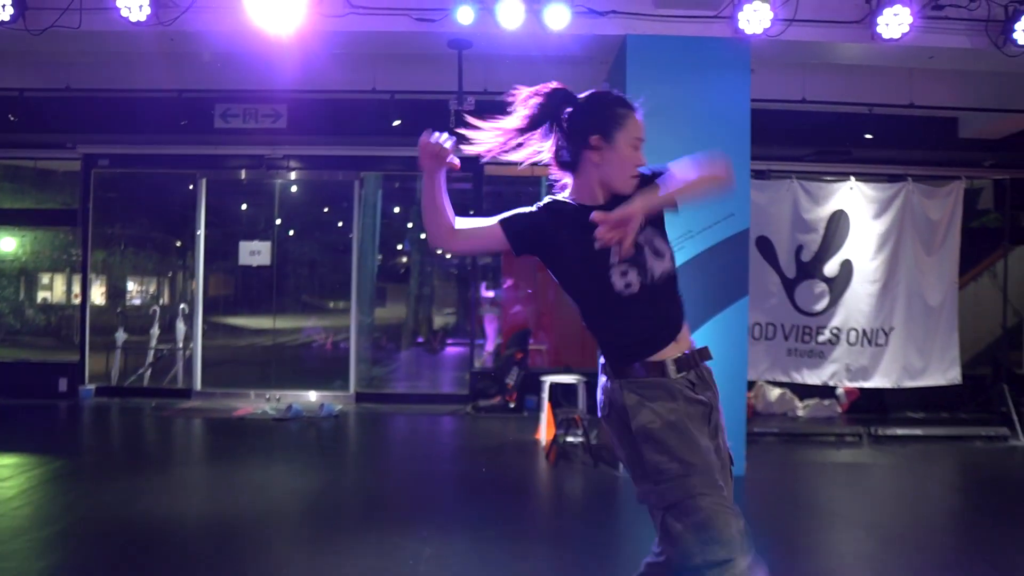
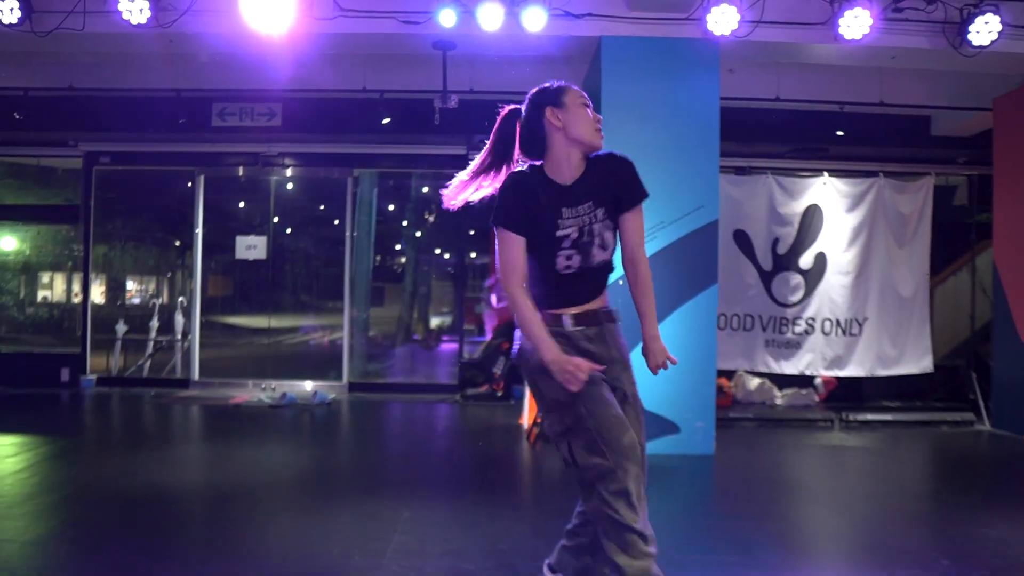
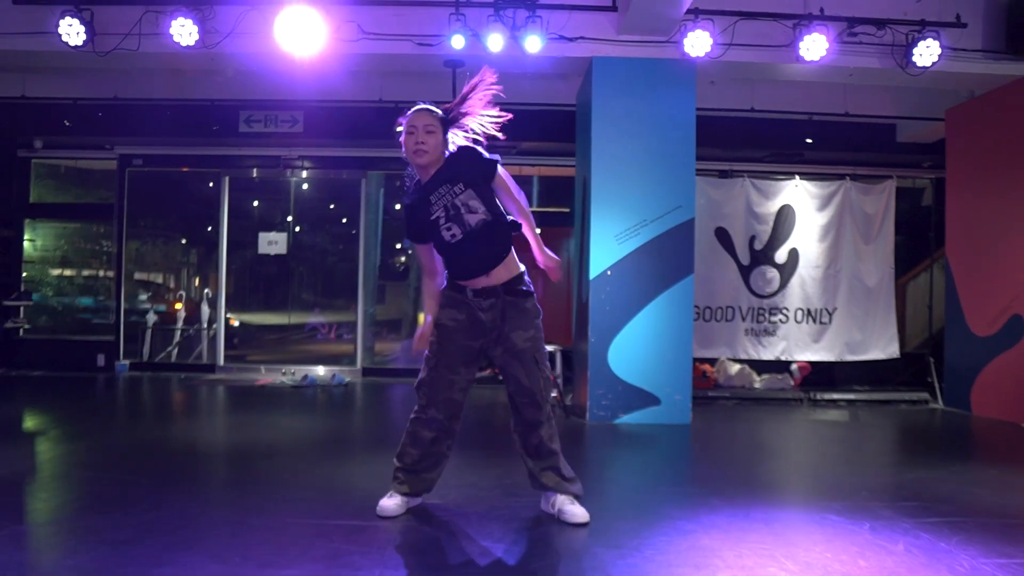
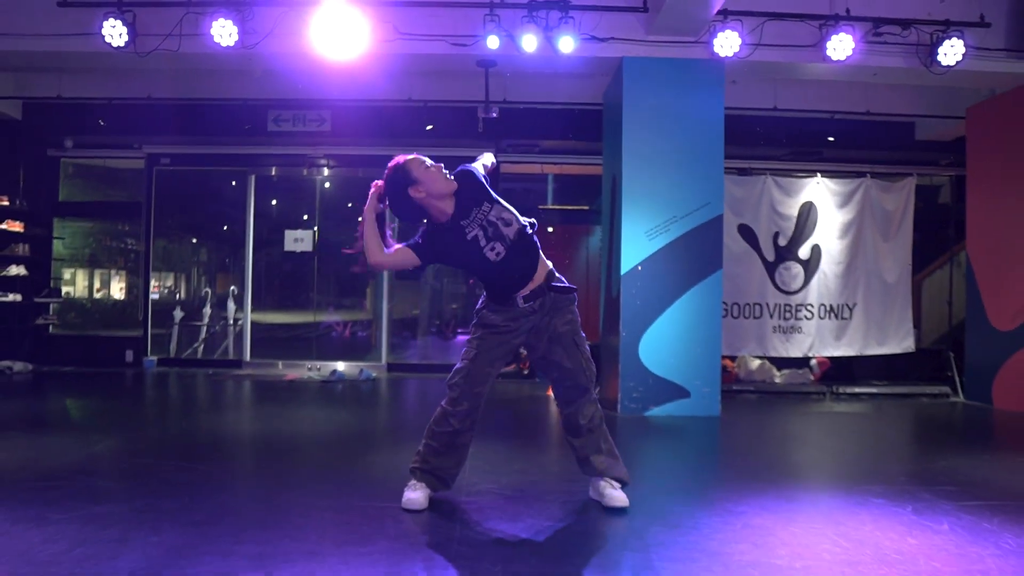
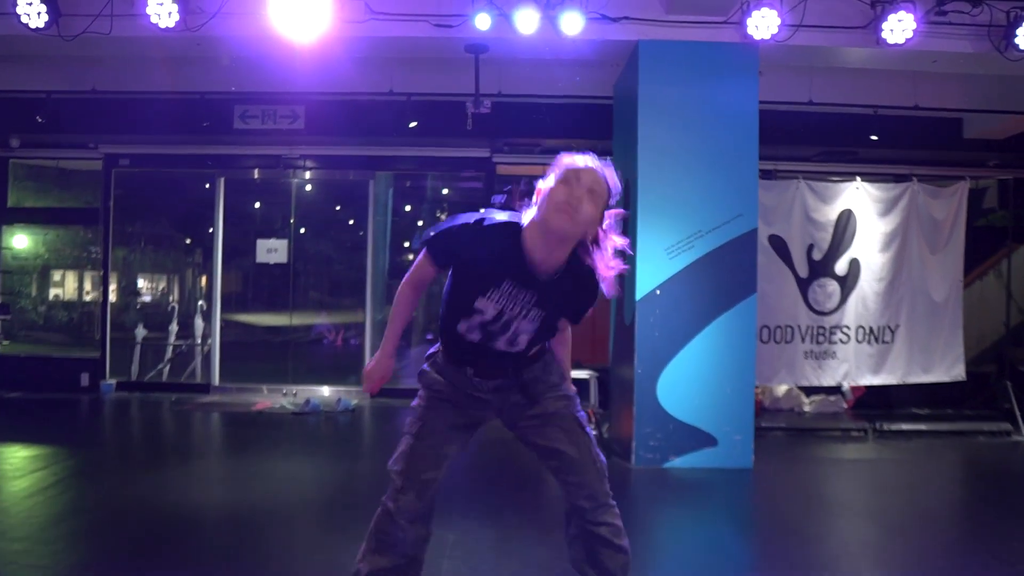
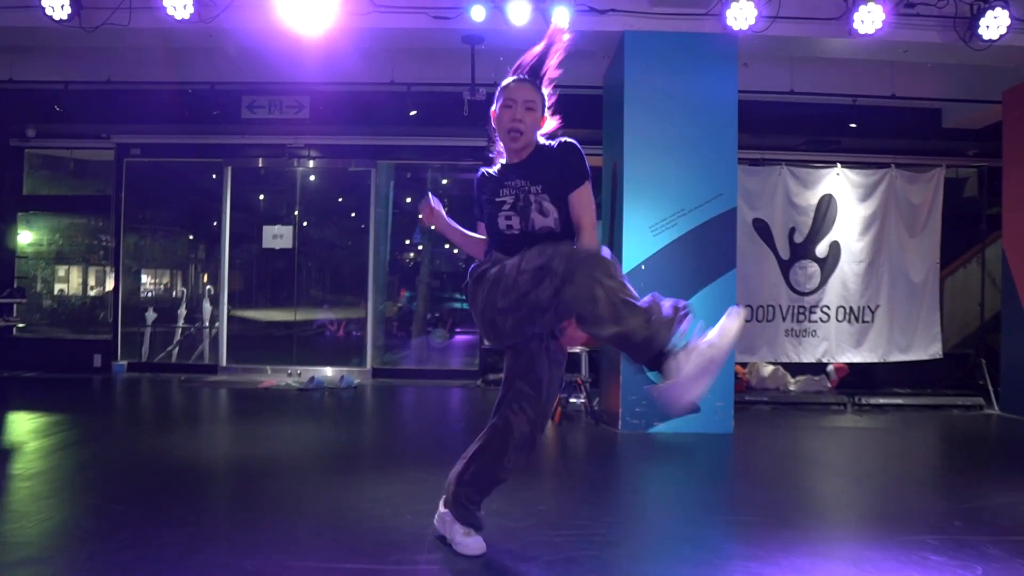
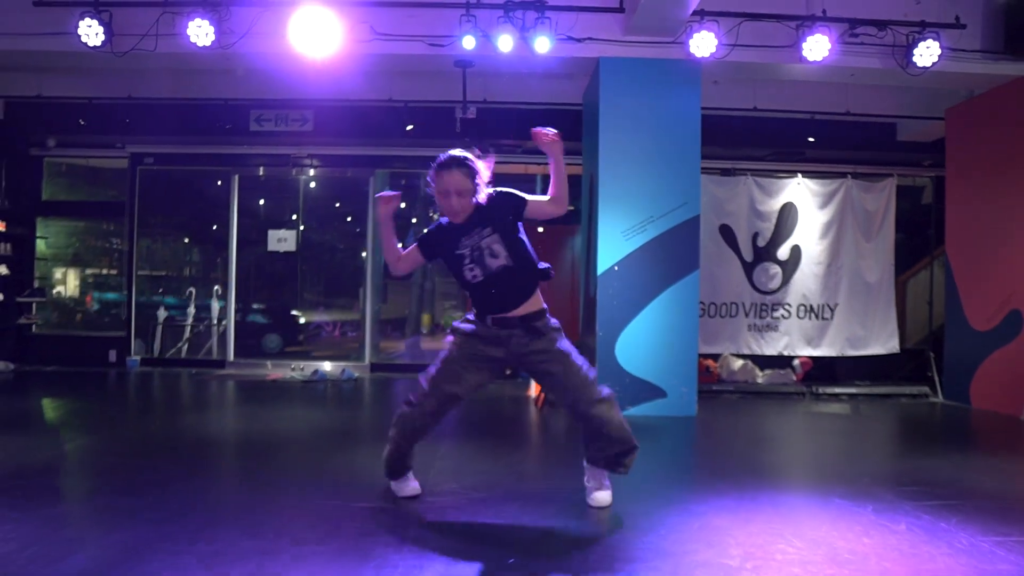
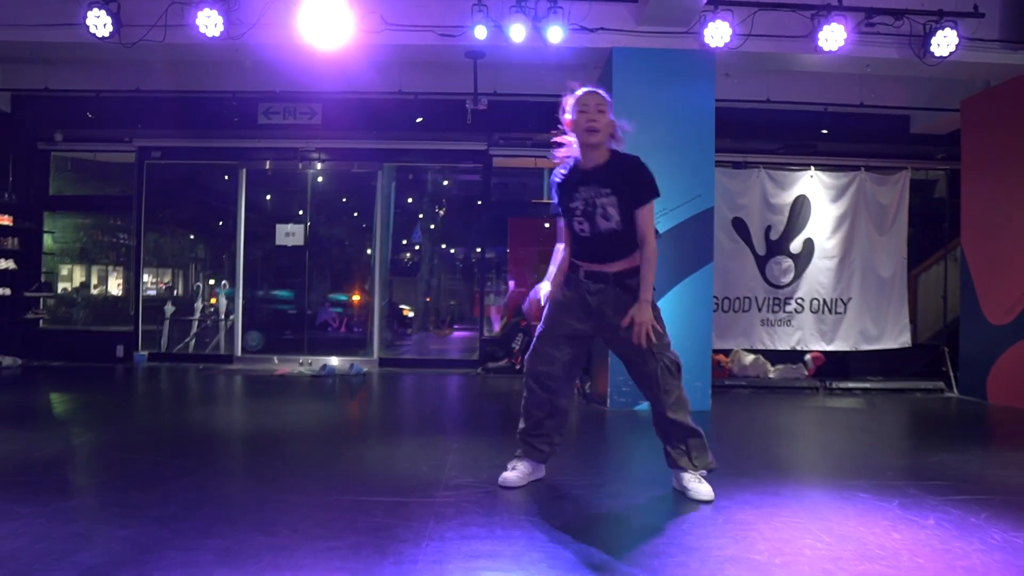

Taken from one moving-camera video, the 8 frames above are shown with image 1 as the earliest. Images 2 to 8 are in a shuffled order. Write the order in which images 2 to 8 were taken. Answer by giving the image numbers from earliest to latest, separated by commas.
2, 3, 7, 8, 6, 5, 4
